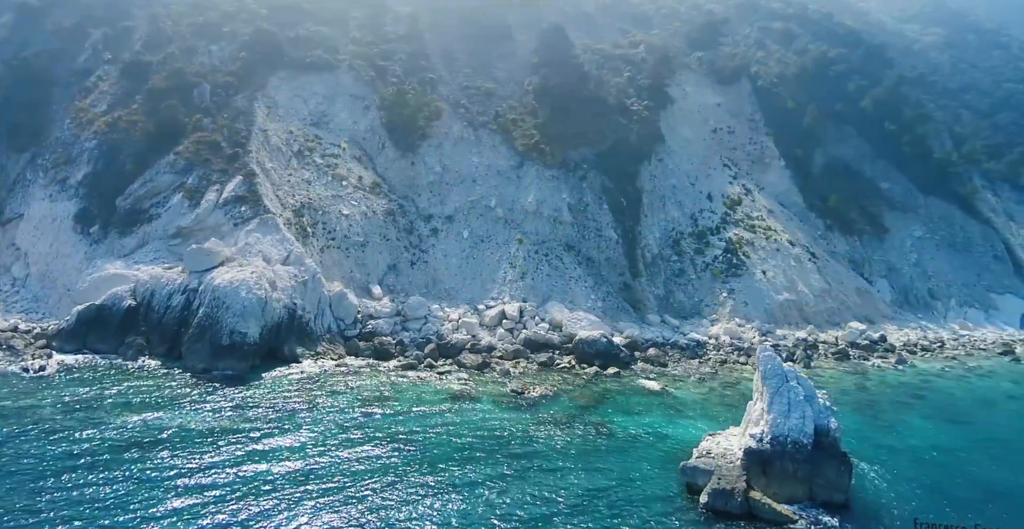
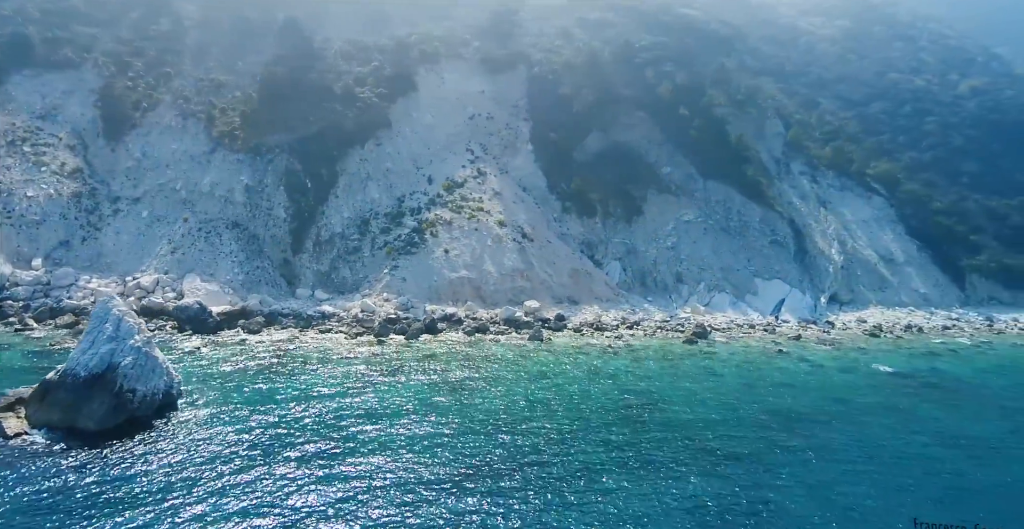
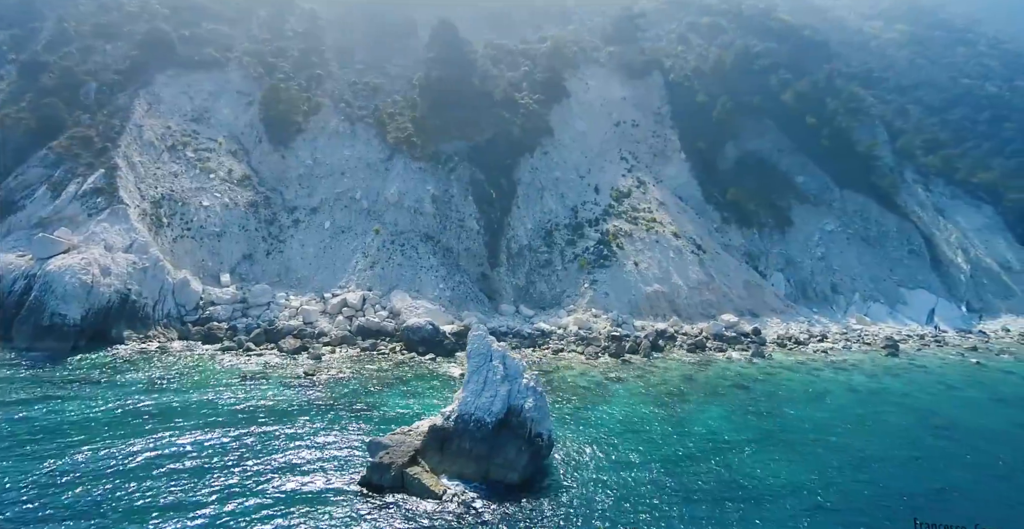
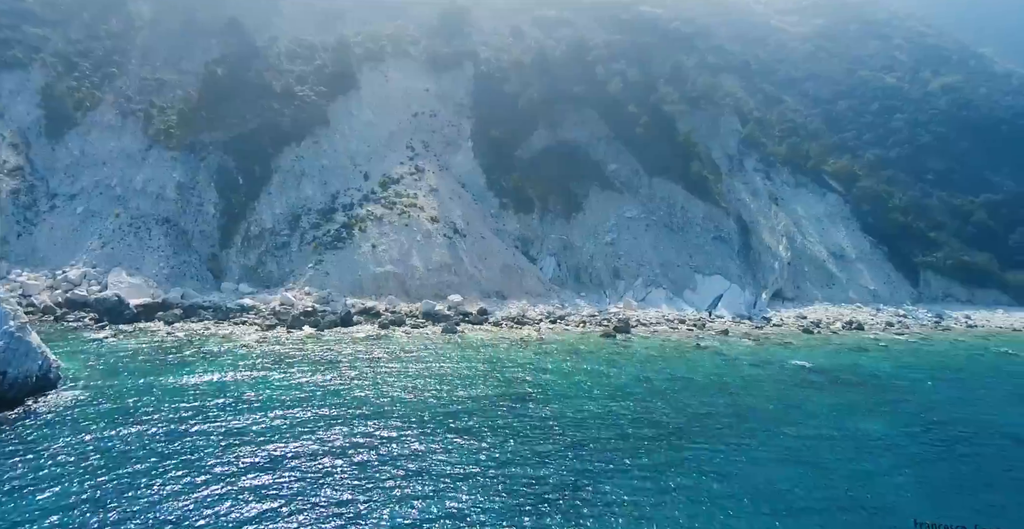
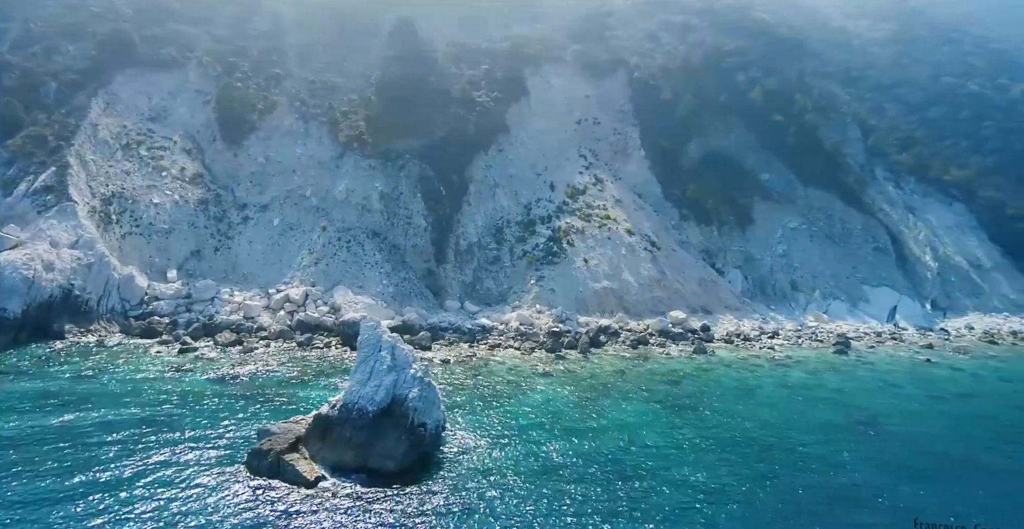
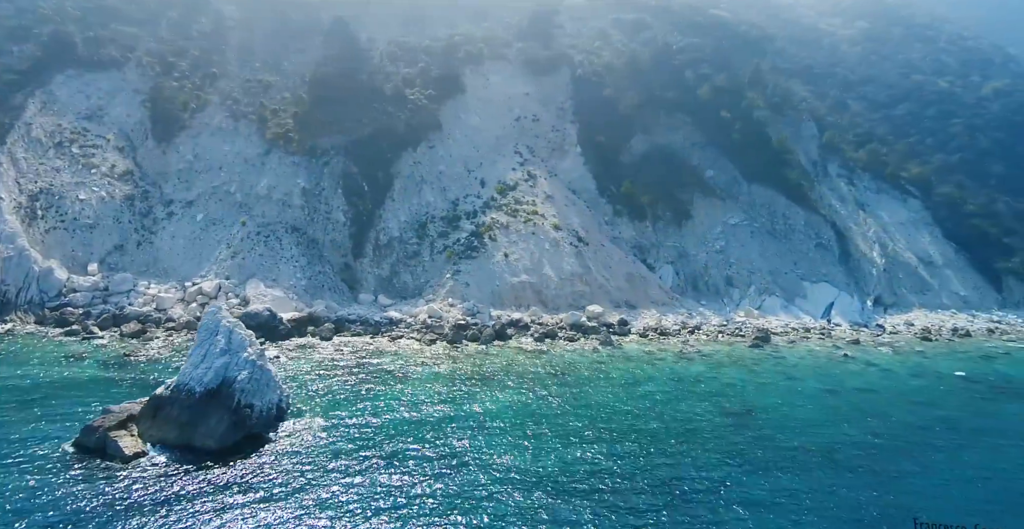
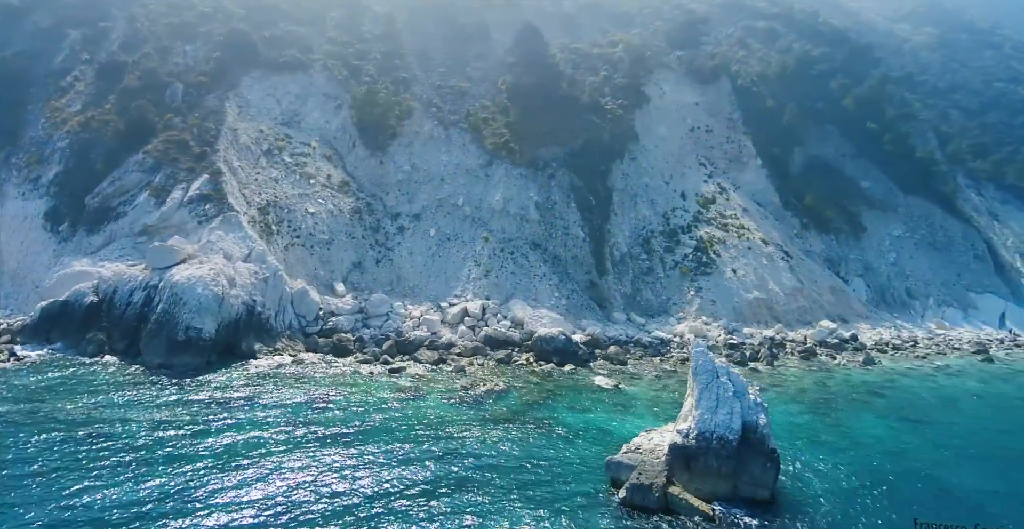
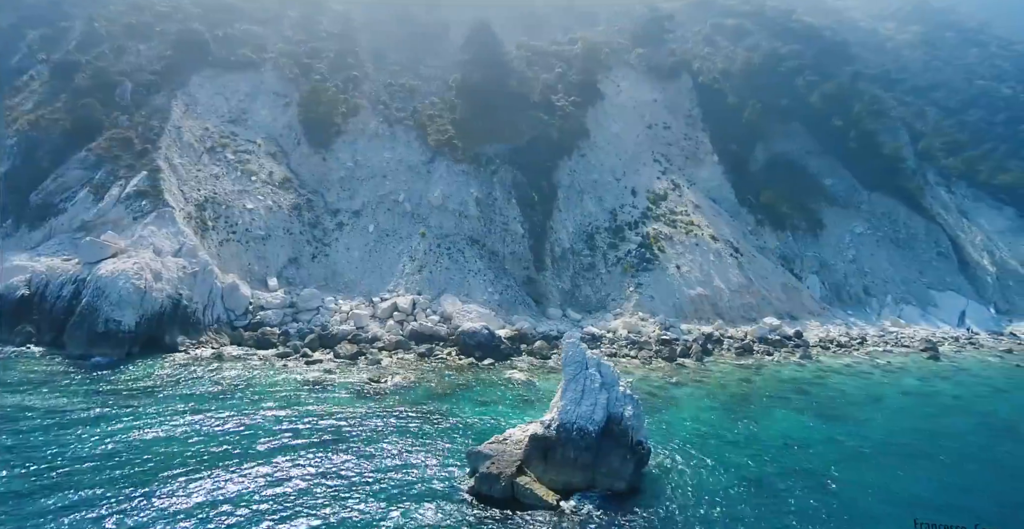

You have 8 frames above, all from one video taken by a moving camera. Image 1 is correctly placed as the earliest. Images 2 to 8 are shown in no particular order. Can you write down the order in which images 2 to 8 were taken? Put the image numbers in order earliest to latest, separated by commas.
7, 8, 3, 5, 6, 2, 4
